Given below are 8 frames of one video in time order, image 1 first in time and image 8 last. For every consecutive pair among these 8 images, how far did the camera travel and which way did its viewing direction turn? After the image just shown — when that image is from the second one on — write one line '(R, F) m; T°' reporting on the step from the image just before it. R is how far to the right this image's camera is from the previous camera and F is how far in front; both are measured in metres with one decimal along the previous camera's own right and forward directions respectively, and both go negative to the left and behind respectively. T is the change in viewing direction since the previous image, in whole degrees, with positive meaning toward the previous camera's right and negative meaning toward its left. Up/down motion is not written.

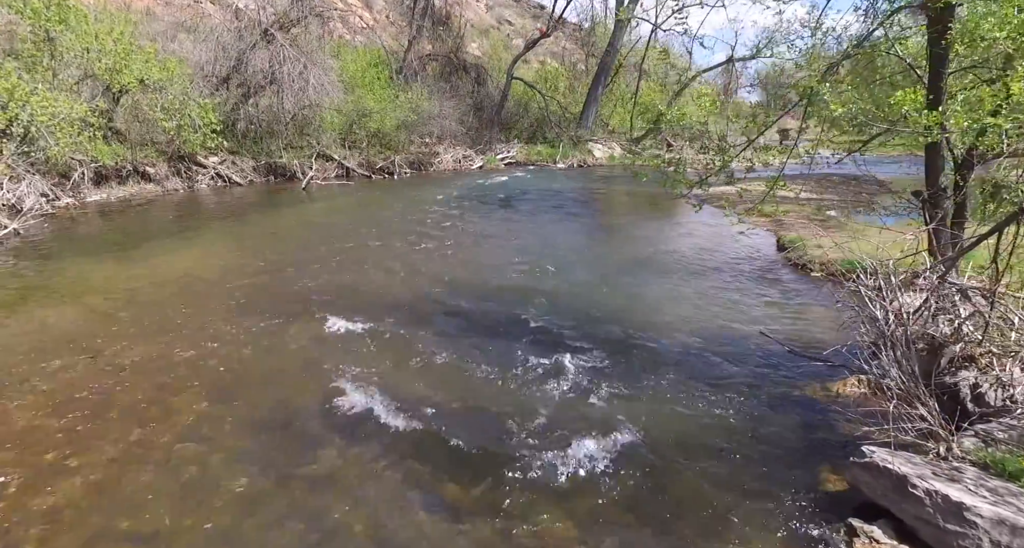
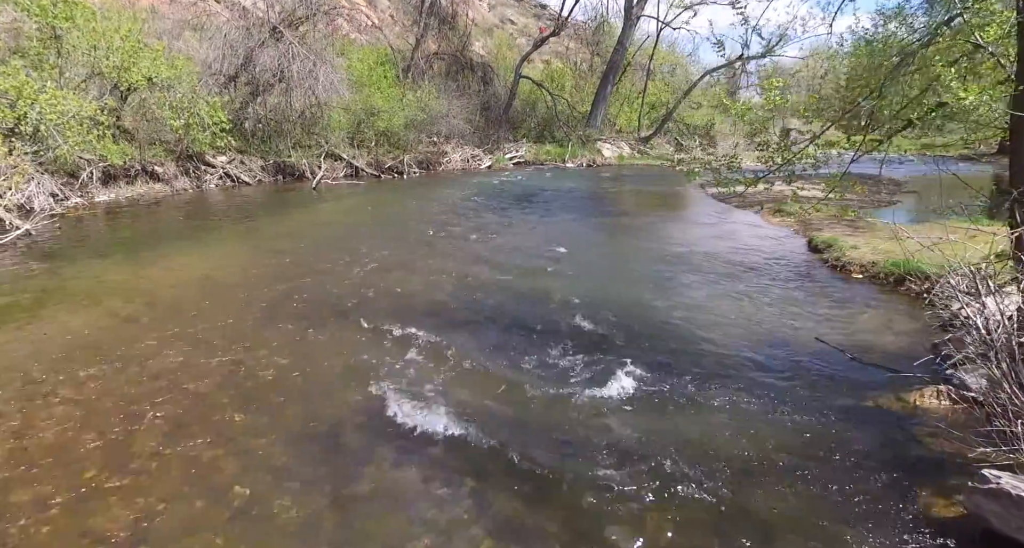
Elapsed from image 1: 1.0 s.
(-0.4, +0.2) m; 0°
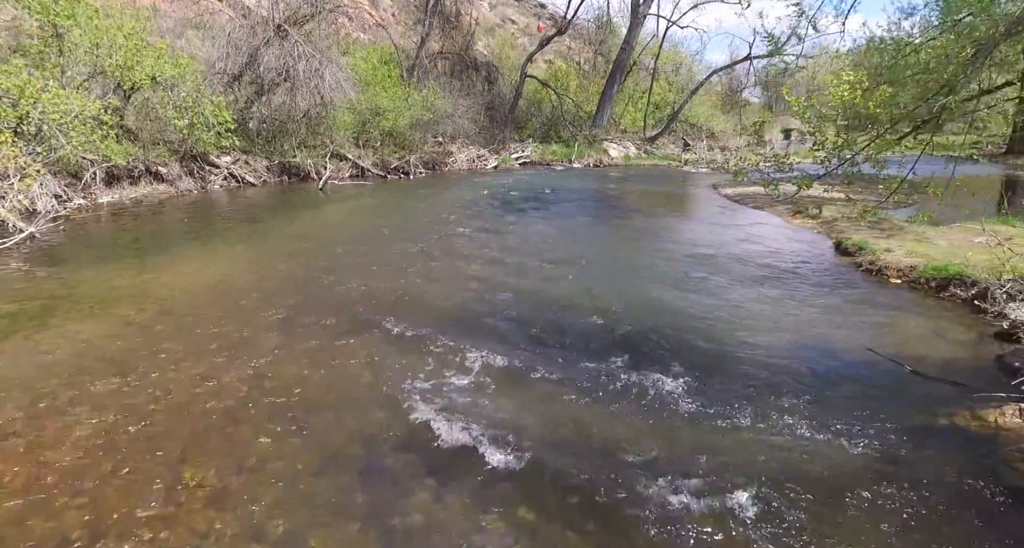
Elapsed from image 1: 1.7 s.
(-0.3, +0.3) m; 0°
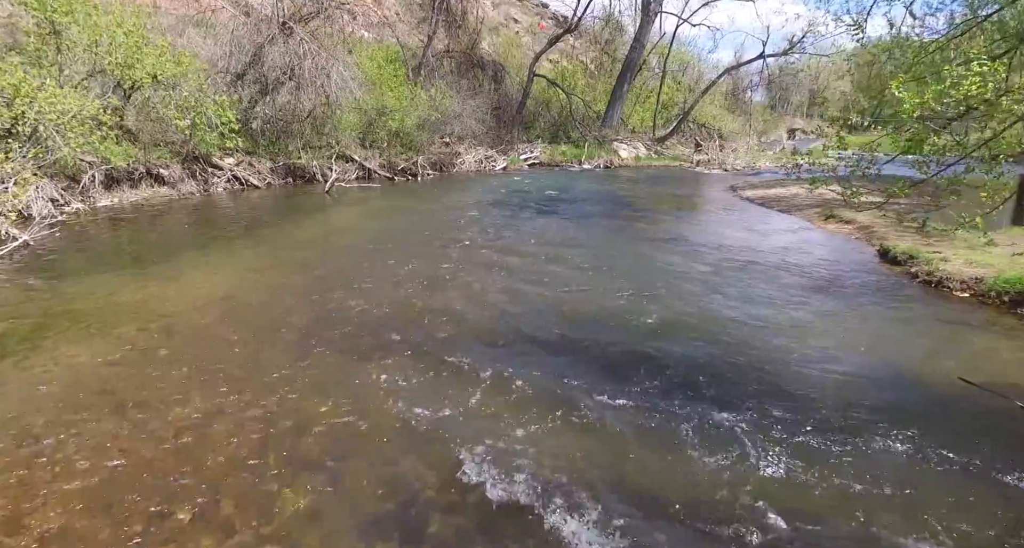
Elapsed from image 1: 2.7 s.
(-0.4, +0.6) m; 0°
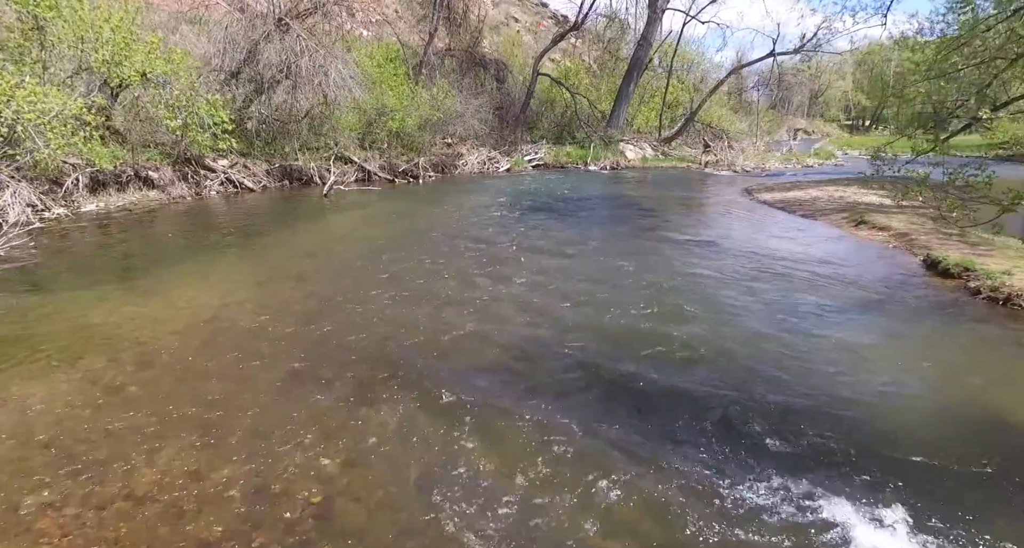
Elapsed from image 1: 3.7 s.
(-0.2, +0.7) m; 0°
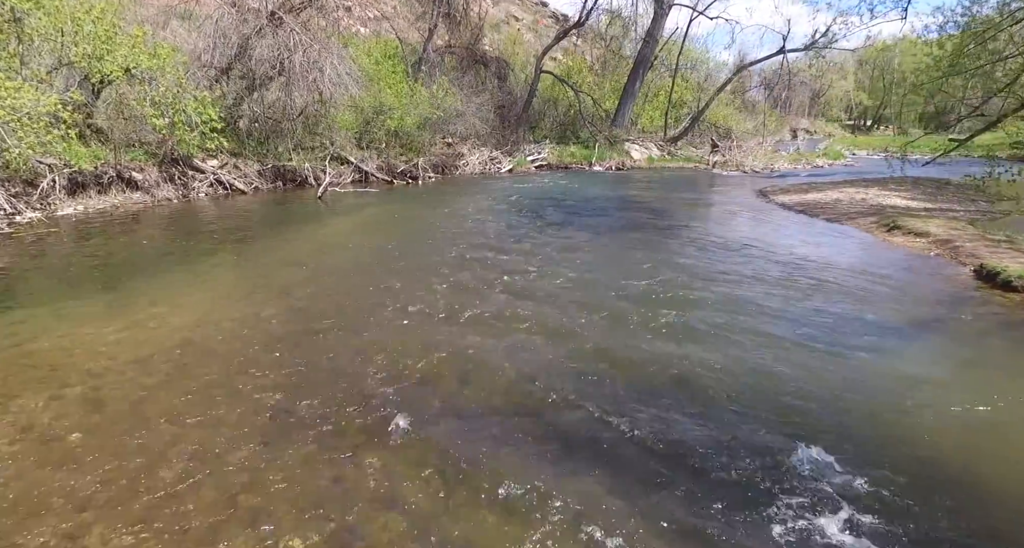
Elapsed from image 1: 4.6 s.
(-0.2, +0.8) m; 0°
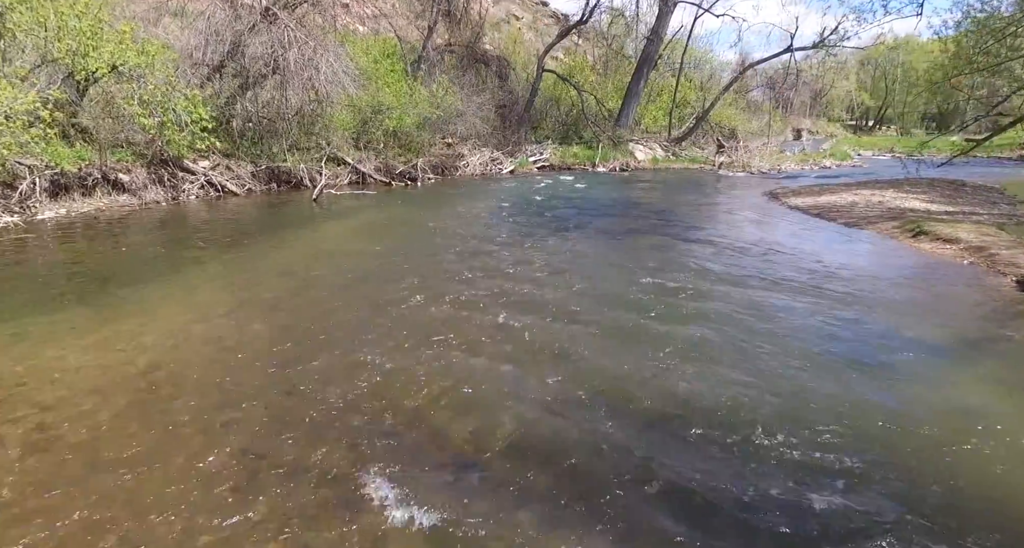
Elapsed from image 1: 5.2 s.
(-0.1, +0.6) m; 0°
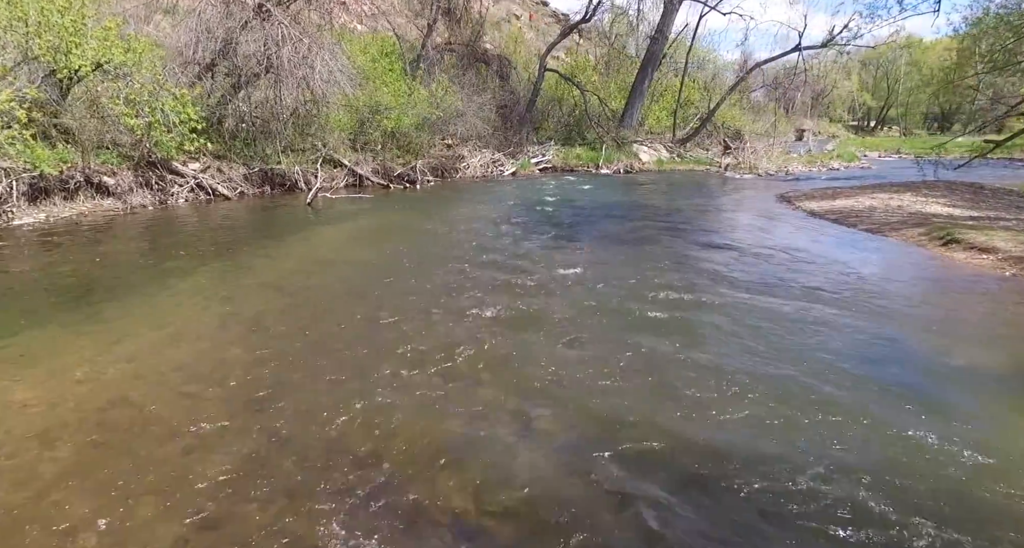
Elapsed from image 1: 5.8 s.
(-0.1, +0.6) m; 0°
